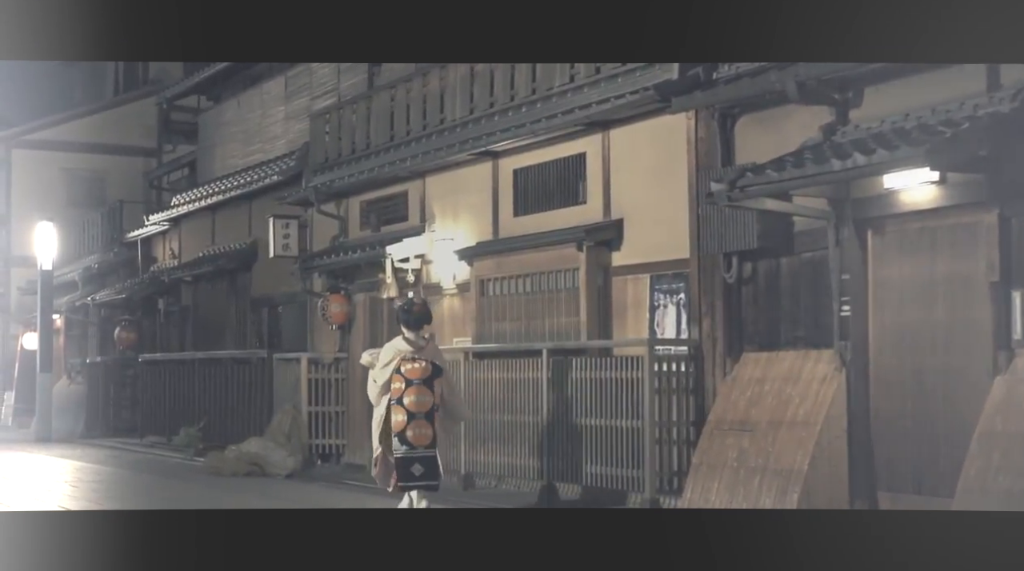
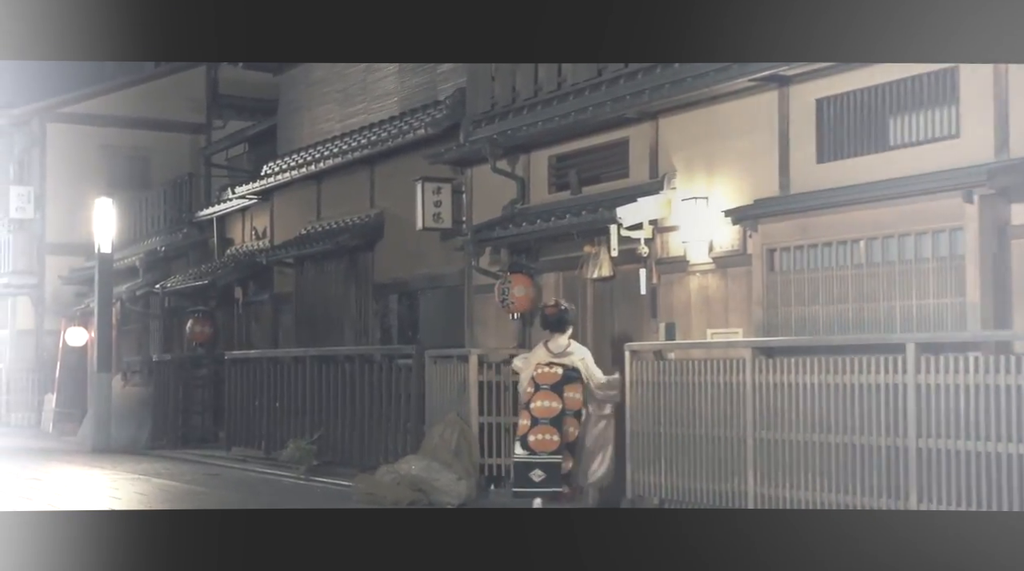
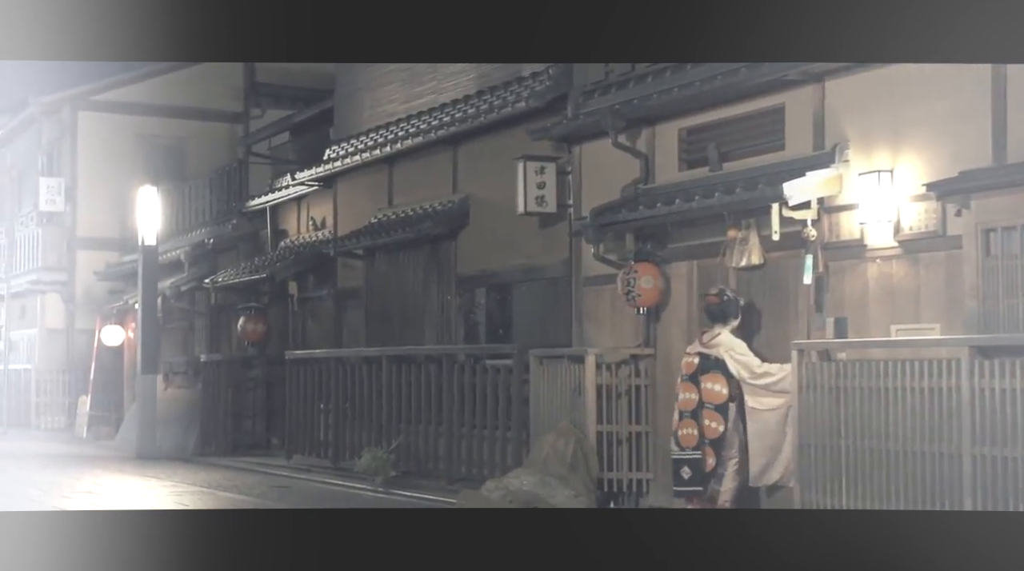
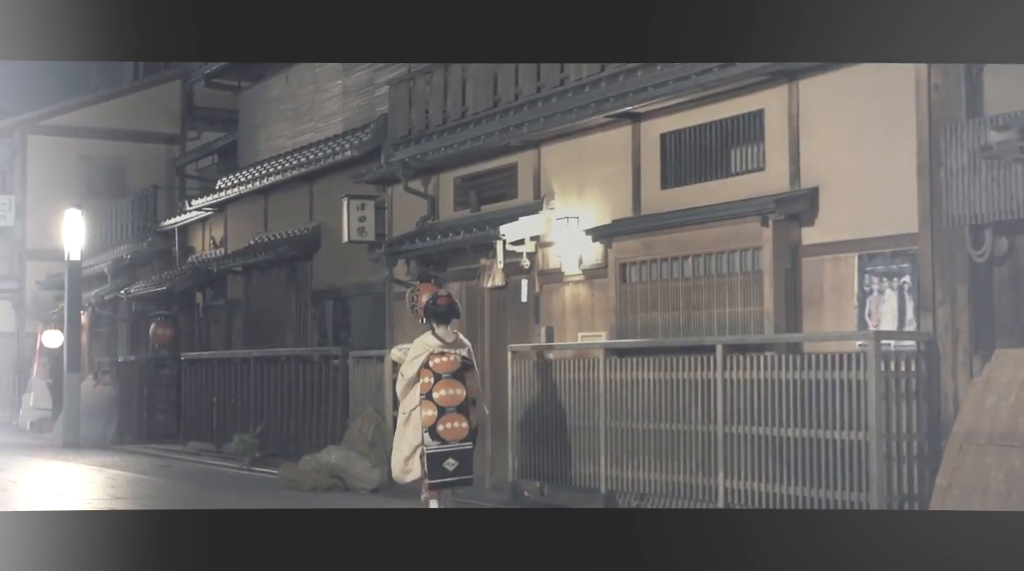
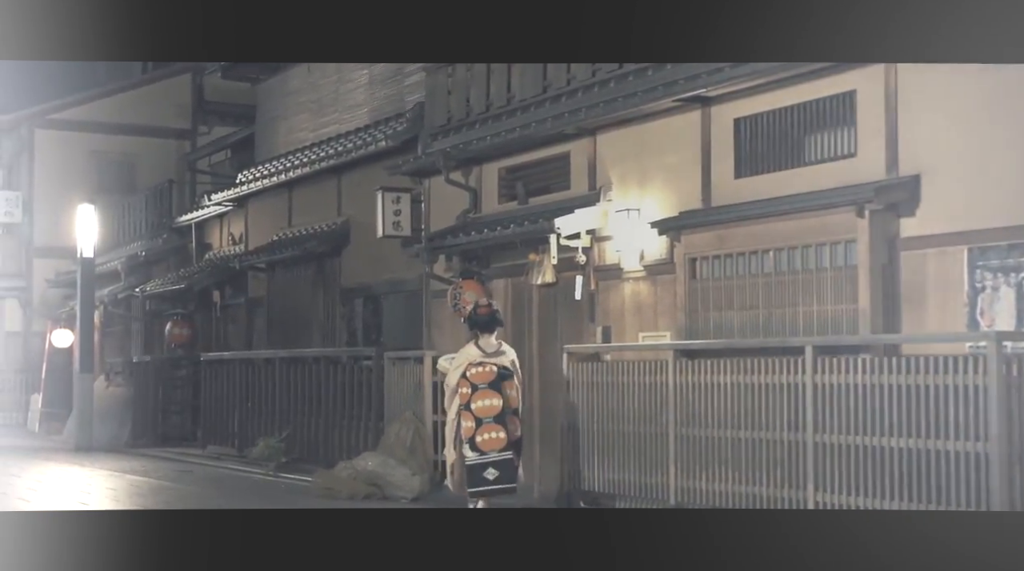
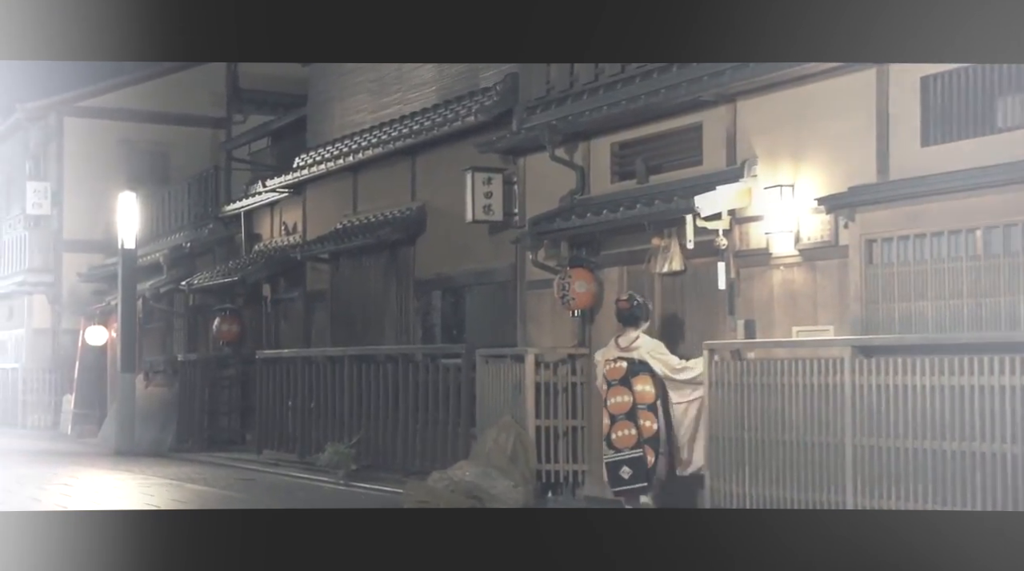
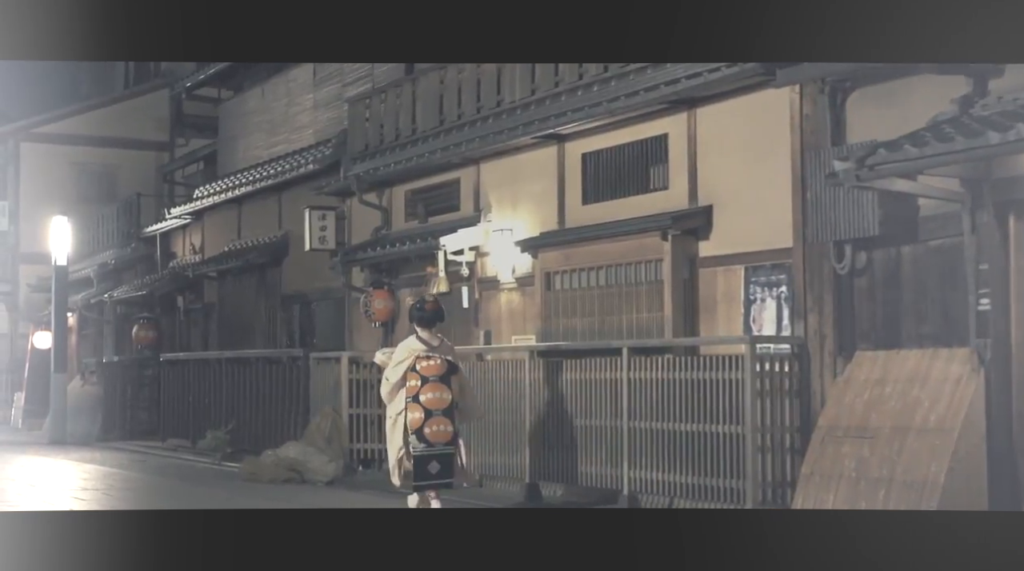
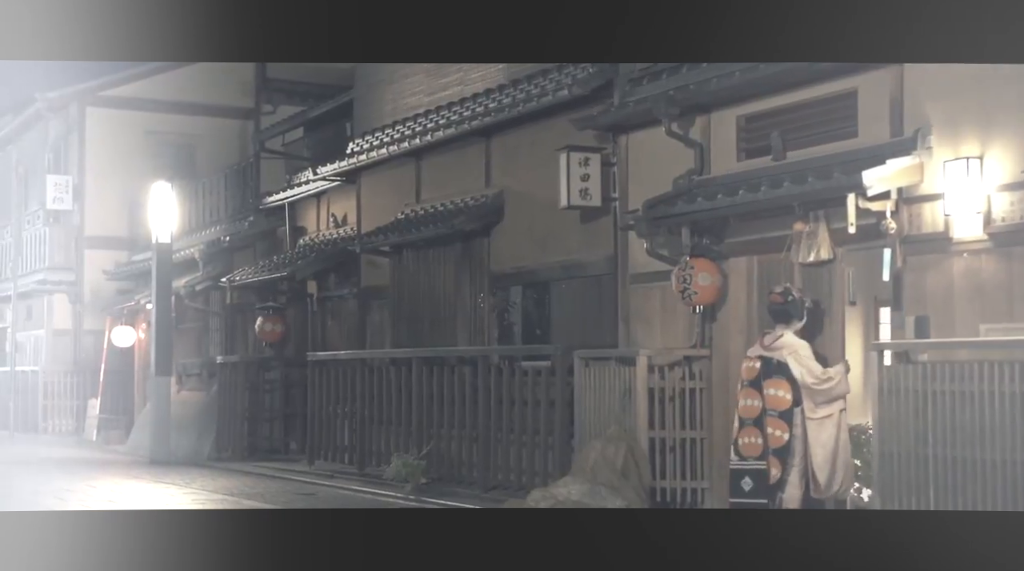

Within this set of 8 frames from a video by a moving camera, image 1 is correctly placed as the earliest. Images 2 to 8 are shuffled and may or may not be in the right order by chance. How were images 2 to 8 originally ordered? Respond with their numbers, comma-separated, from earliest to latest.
7, 4, 5, 2, 6, 3, 8
